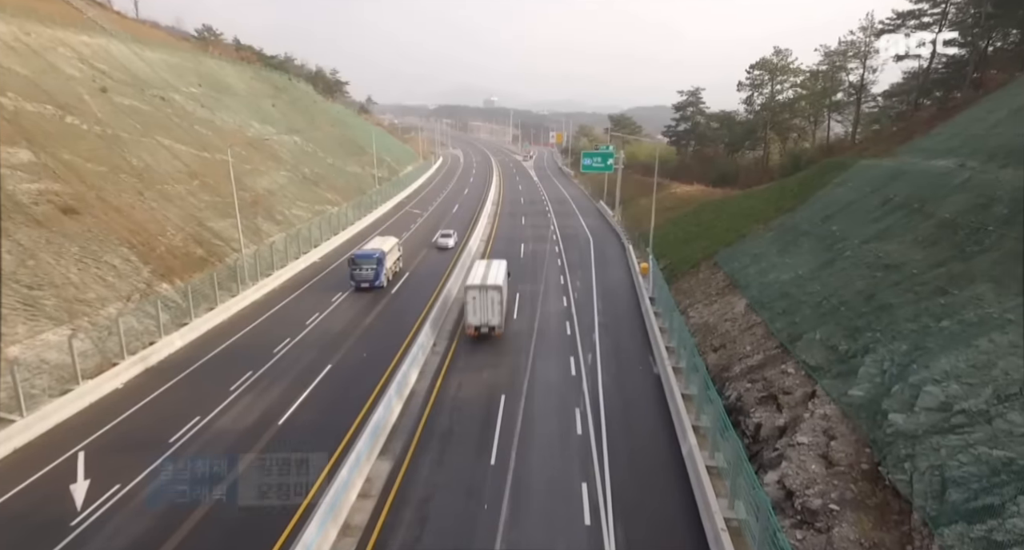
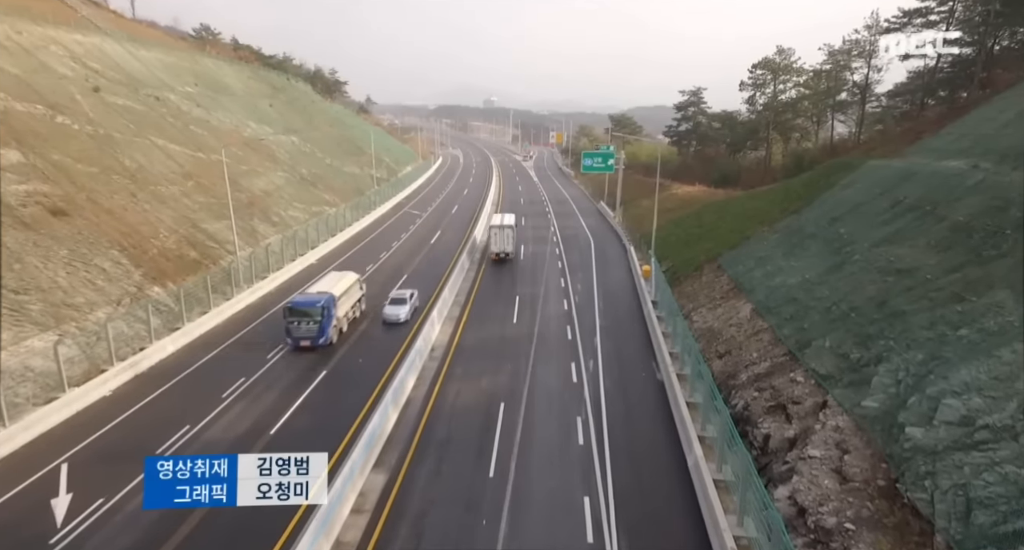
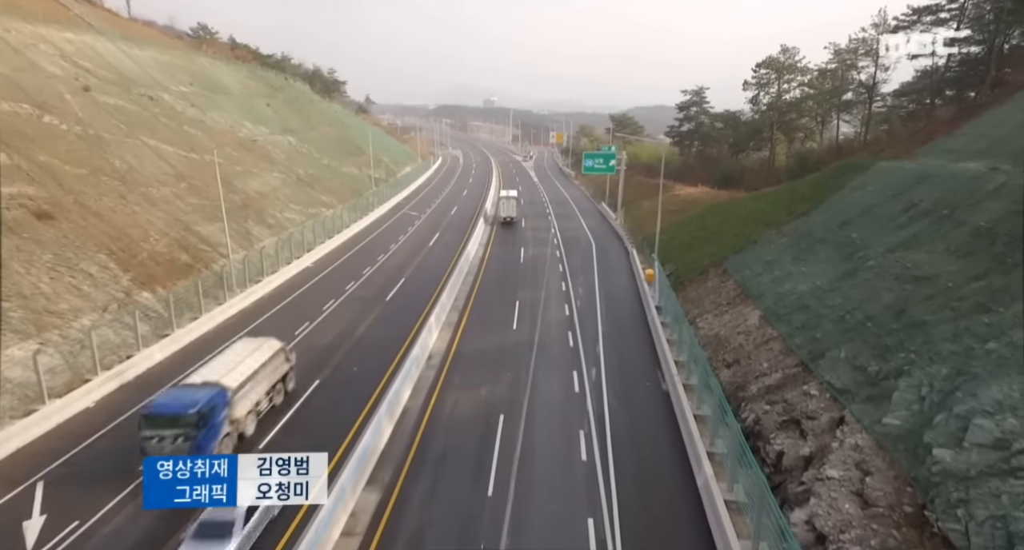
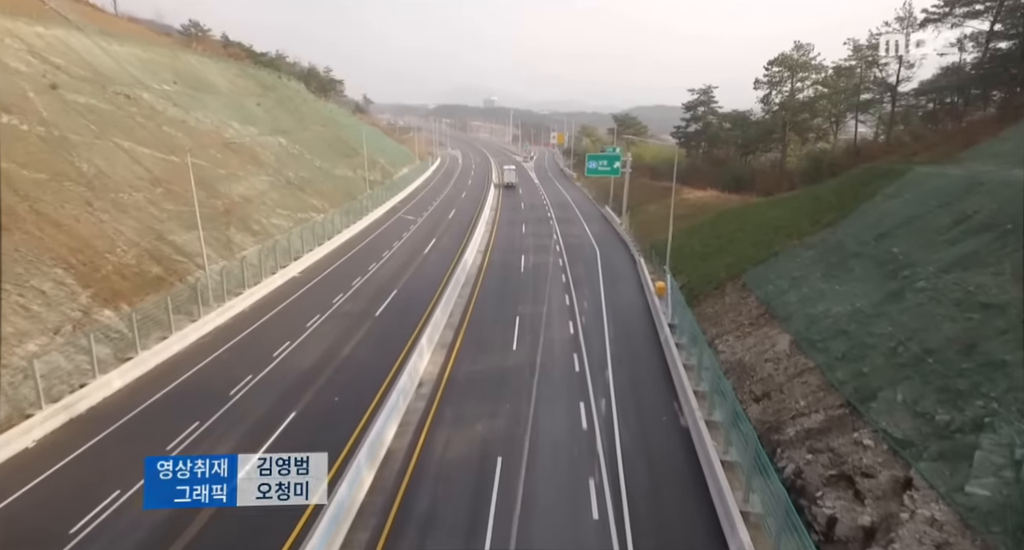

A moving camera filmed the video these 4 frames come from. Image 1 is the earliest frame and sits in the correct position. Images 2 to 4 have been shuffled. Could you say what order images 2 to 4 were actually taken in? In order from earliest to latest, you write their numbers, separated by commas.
2, 3, 4
